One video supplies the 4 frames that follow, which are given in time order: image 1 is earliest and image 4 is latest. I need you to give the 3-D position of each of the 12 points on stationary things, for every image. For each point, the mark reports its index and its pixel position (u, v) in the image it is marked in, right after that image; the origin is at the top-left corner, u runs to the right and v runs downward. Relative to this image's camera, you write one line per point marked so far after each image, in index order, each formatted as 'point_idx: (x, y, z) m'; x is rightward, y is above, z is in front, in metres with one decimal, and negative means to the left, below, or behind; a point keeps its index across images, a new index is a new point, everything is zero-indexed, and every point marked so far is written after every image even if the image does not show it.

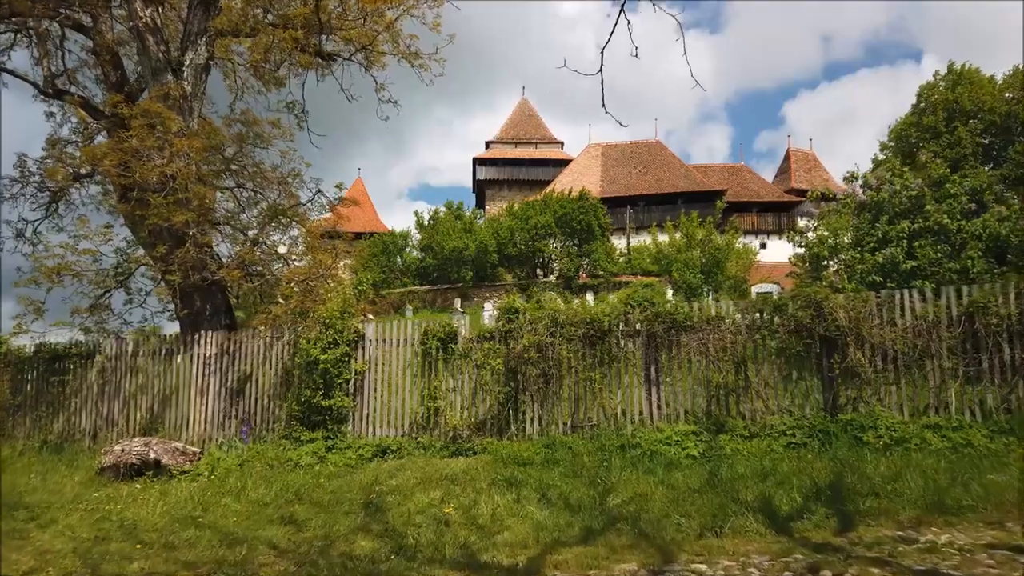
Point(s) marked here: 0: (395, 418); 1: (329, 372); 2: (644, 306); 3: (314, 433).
0: (-1.5, -1.7, +9.5) m
1: (-2.3, -1.1, +9.4) m
2: (+1.5, -0.2, +8.6) m
3: (-2.5, -1.8, +9.3) m
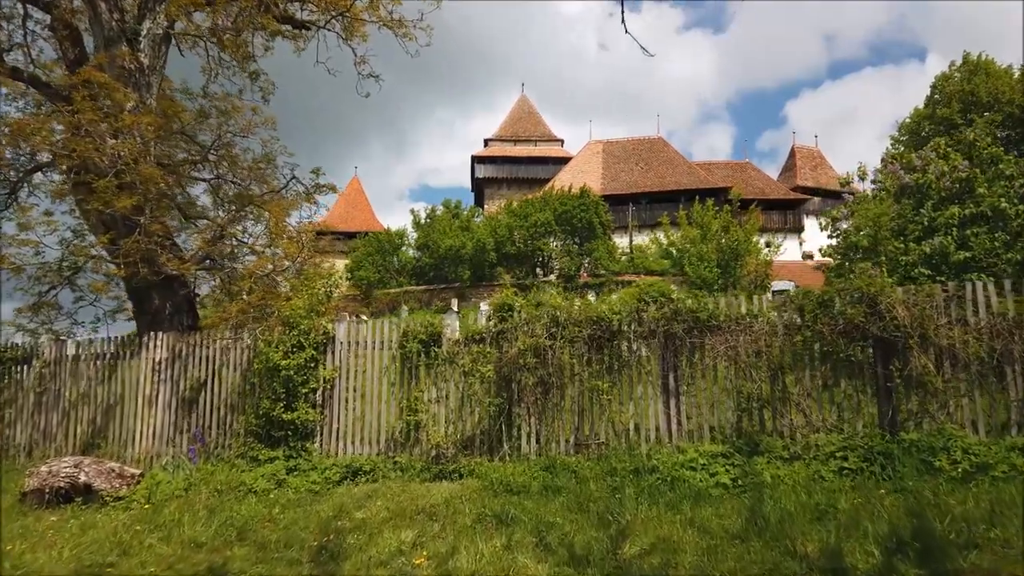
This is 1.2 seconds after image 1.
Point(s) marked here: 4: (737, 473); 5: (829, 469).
0: (-1.6, -1.6, +8.1) m
1: (-2.4, -1.0, +8.1) m
2: (+1.5, -0.1, +7.3) m
3: (-2.6, -1.8, +8.0) m
4: (+1.9, -1.6, +6.2) m
5: (+2.6, -1.5, +6.2) m
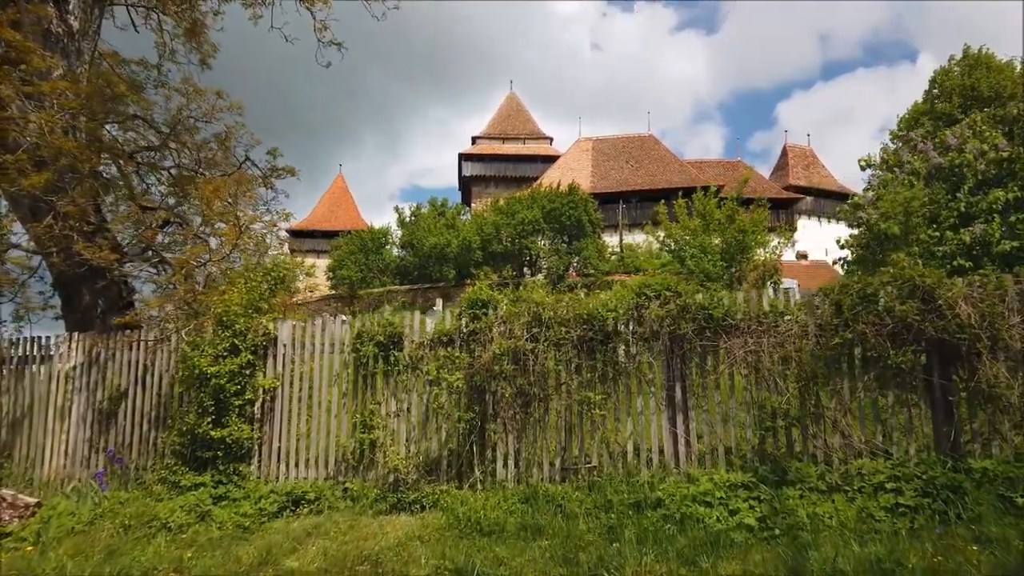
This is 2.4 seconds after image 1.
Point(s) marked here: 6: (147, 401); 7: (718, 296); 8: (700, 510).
0: (-1.8, -1.5, +6.8) m
1: (-2.7, -0.9, +6.8) m
2: (+1.2, -0.1, +6.0) m
3: (-2.8, -1.7, +6.7) m
4: (+1.7, -1.5, +5.0) m
5: (+2.4, -1.4, +4.9) m
6: (-3.7, -1.1, +7.4) m
7: (+1.6, -0.1, +5.9) m
8: (+1.3, -1.5, +5.1) m
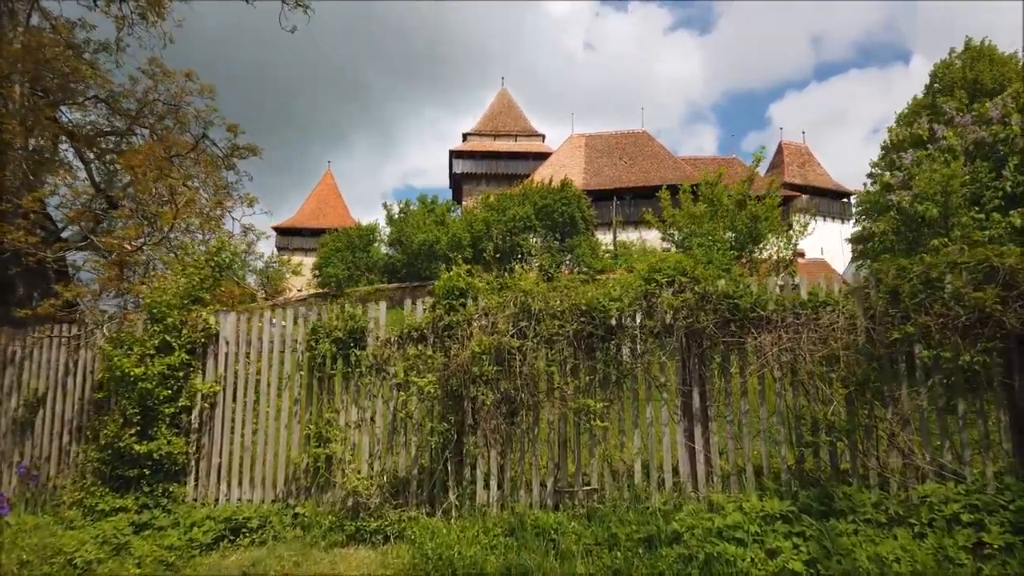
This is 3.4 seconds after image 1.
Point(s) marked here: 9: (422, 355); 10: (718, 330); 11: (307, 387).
0: (-1.9, -1.4, +5.7) m
1: (-2.8, -0.8, +5.7) m
2: (+1.1, 0.0, +5.0) m
3: (-2.9, -1.6, +5.6) m
4: (+1.6, -1.4, +3.9) m
5: (+2.3, -1.3, +3.9) m
6: (-3.8, -1.0, +6.3) m
7: (+1.5, 0.0, +4.9) m
8: (+1.2, -1.4, +4.0) m
9: (-0.7, -0.5, +5.4) m
10: (+1.4, -0.3, +4.8) m
11: (-1.6, -0.8, +5.8) m
